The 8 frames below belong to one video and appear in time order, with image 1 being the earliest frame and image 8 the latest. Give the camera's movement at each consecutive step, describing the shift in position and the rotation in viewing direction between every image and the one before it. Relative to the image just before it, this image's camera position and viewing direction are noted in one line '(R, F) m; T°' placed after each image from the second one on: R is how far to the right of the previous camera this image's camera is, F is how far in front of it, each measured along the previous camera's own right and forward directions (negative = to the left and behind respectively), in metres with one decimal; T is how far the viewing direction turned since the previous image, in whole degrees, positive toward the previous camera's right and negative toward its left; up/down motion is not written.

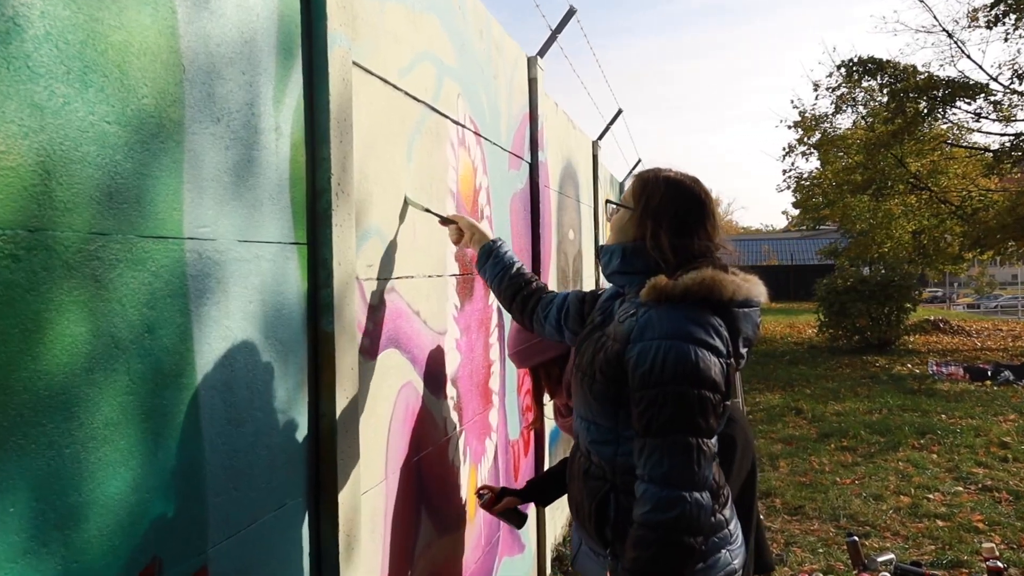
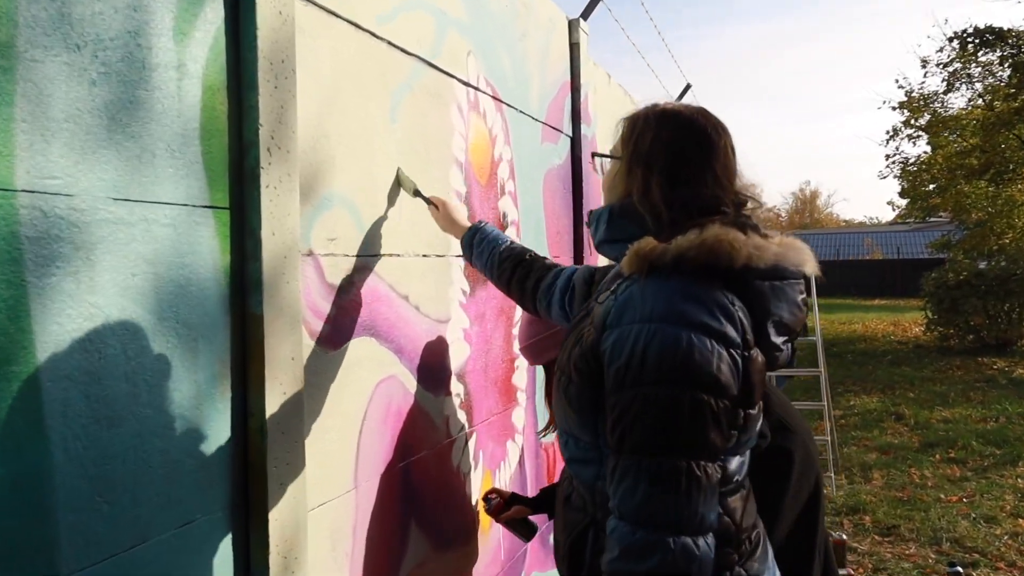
(+0.2, +0.4) m; -7°
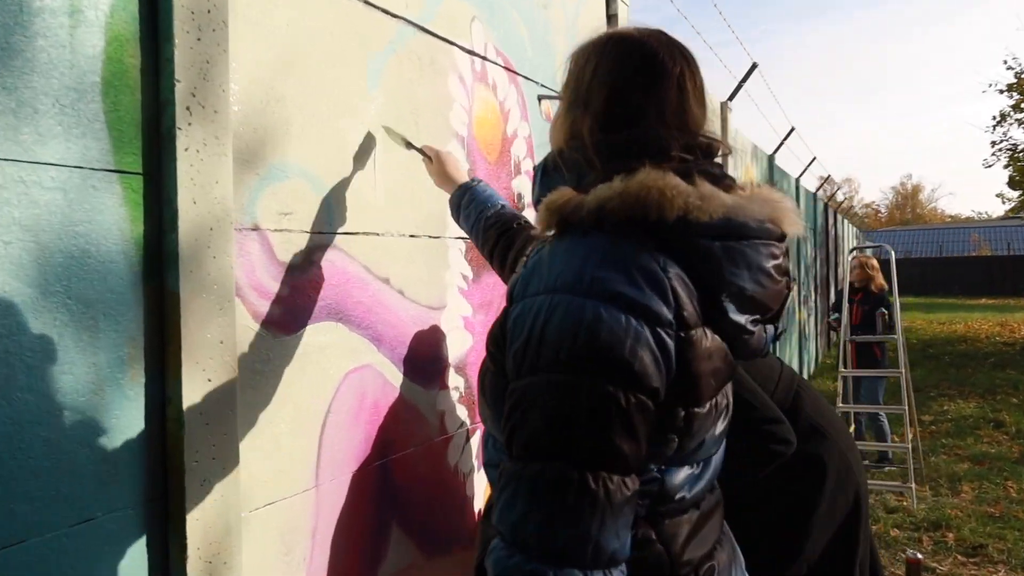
(+0.2, +0.2) m; -6°
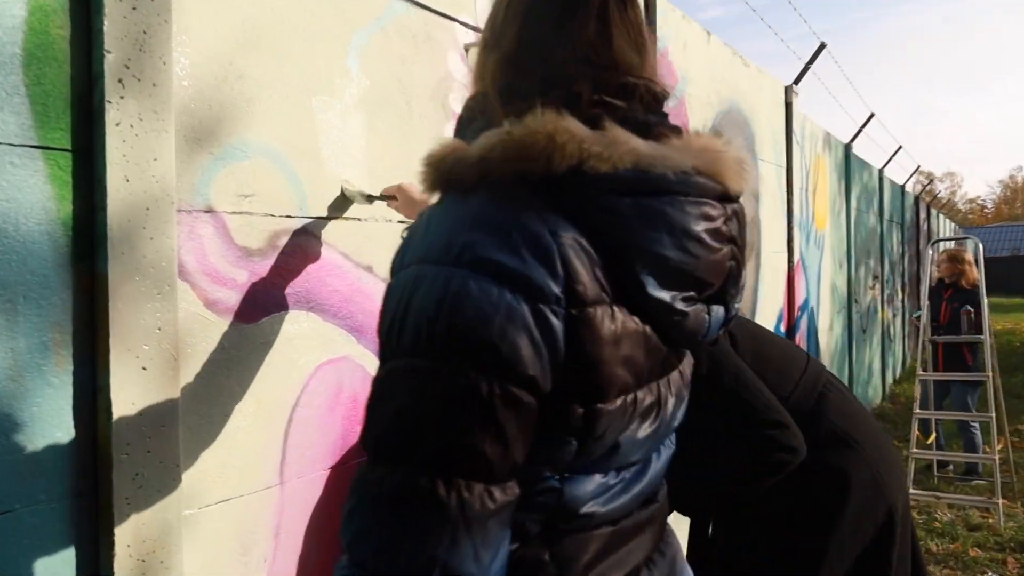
(+0.2, +0.1) m; -6°
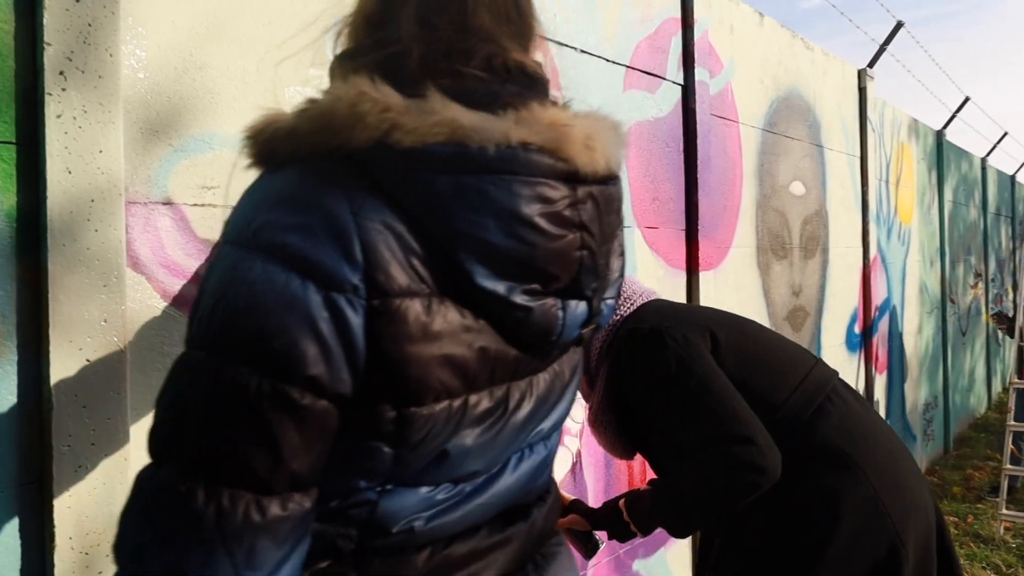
(+0.2, +0.1) m; -7°
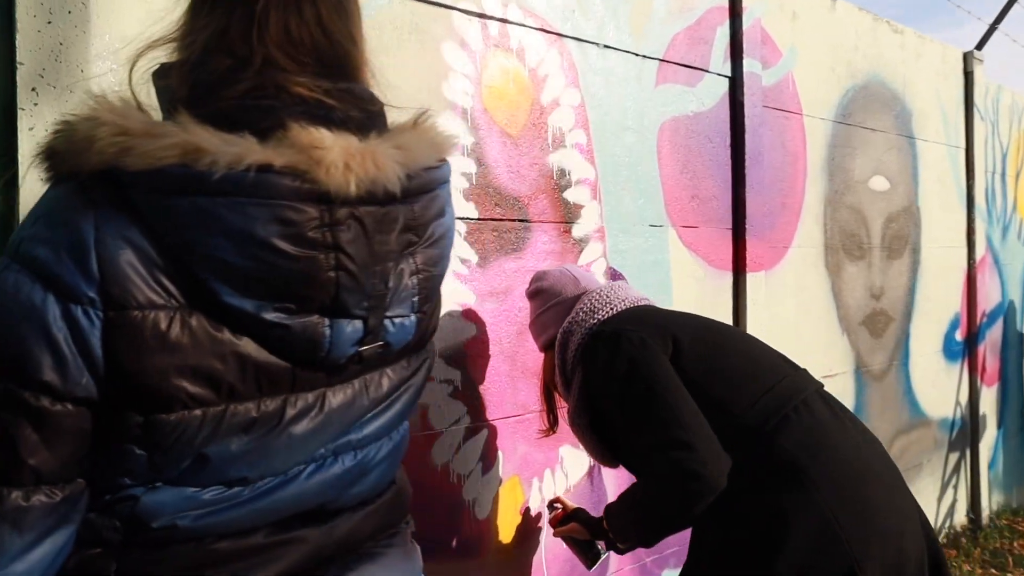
(+0.3, 0.0) m; -9°
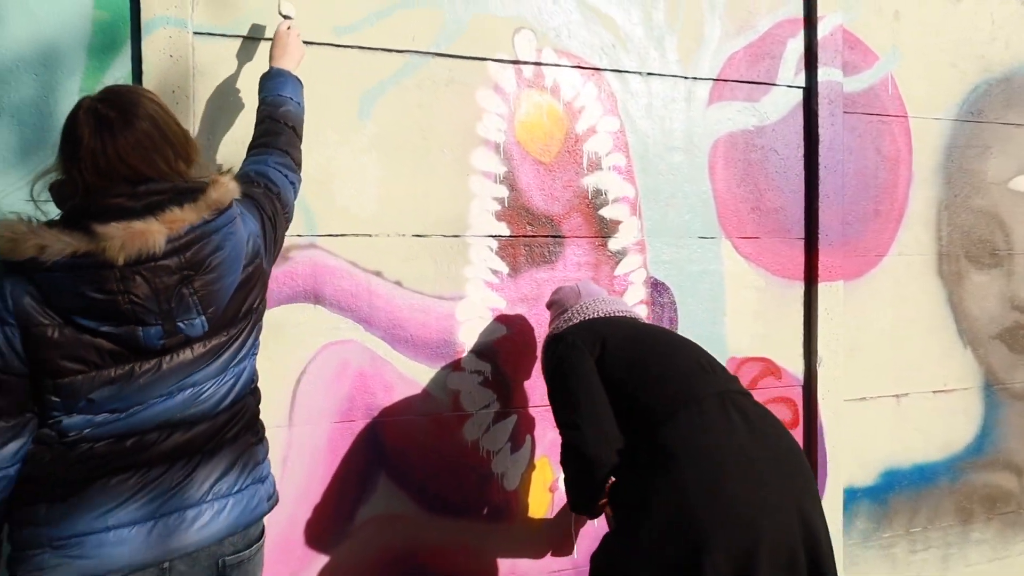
(+0.7, -0.2) m; -19°
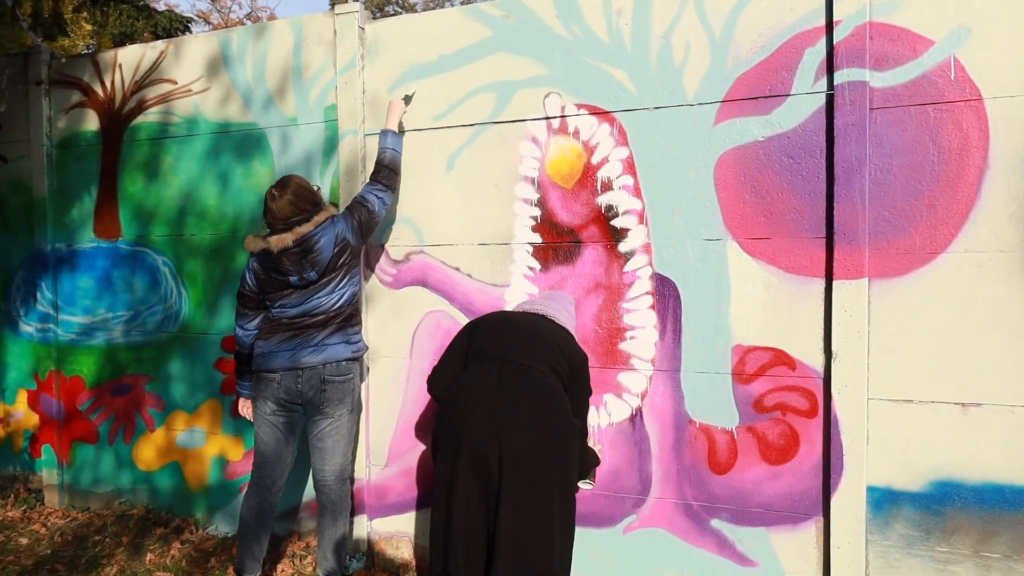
(+2.2, -0.2) m; -43°
